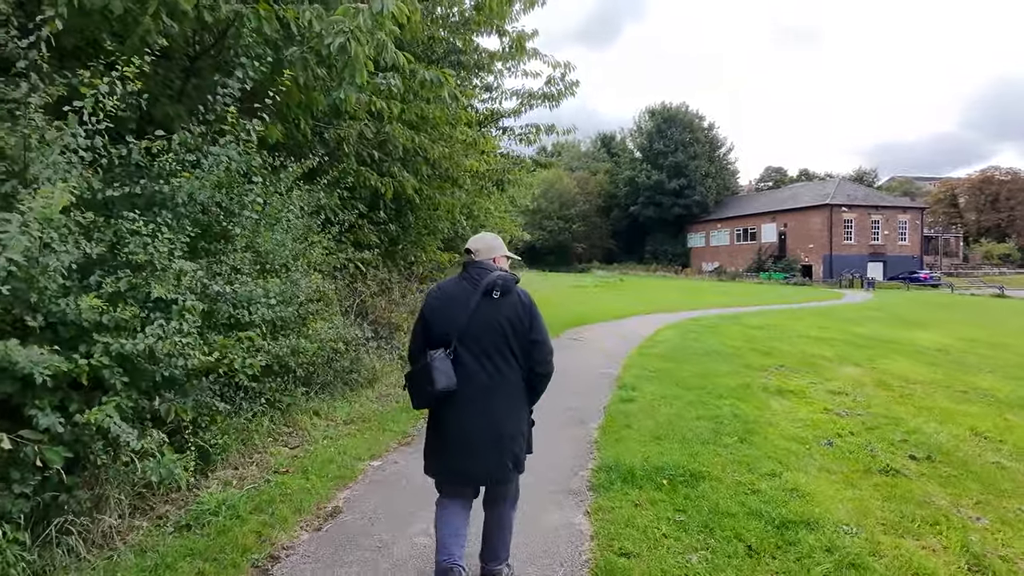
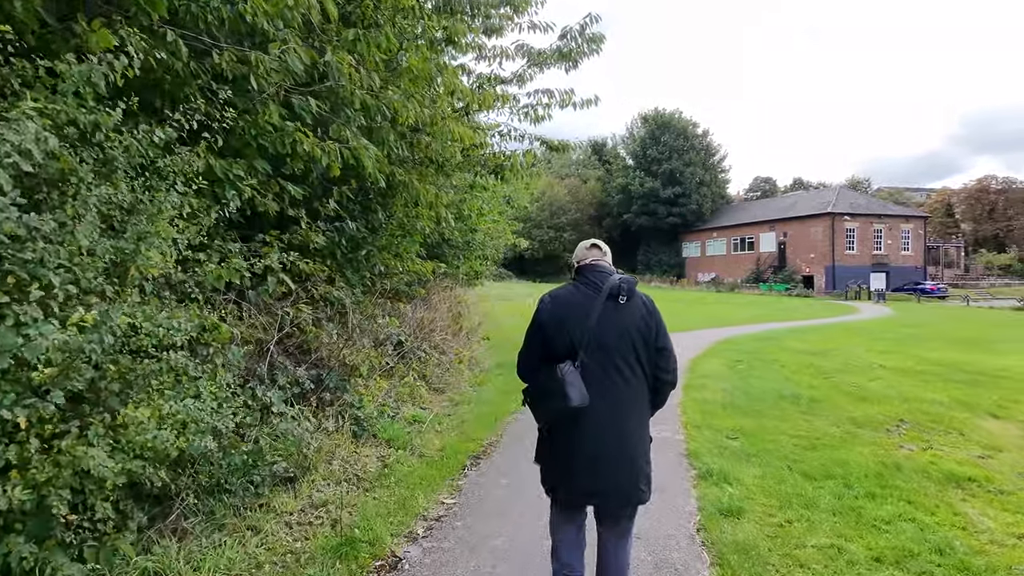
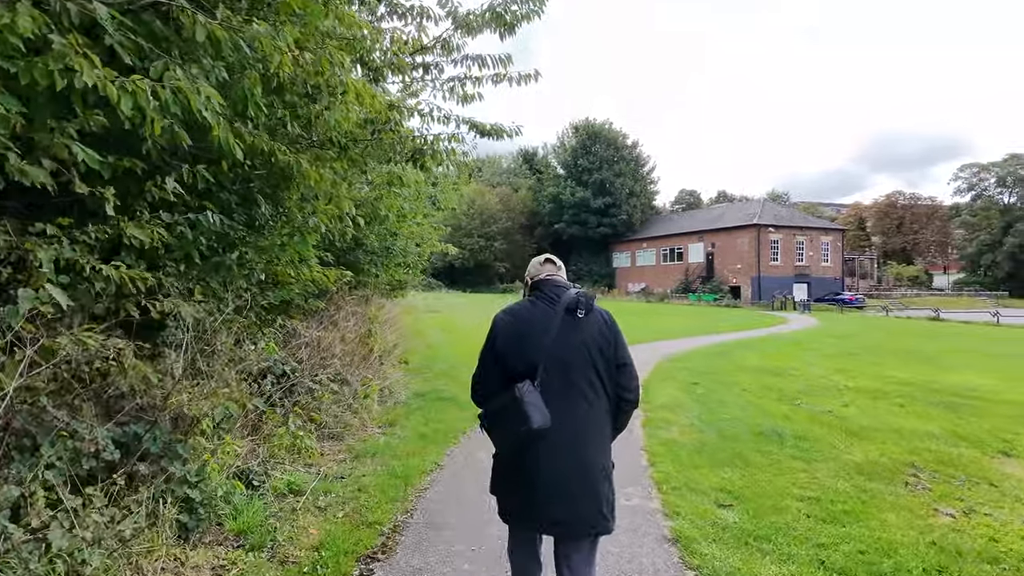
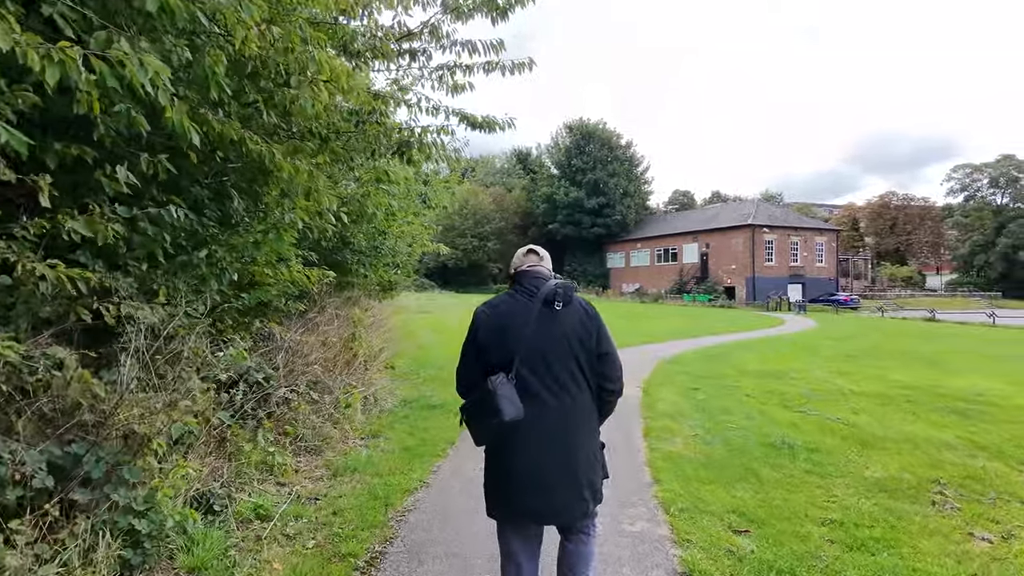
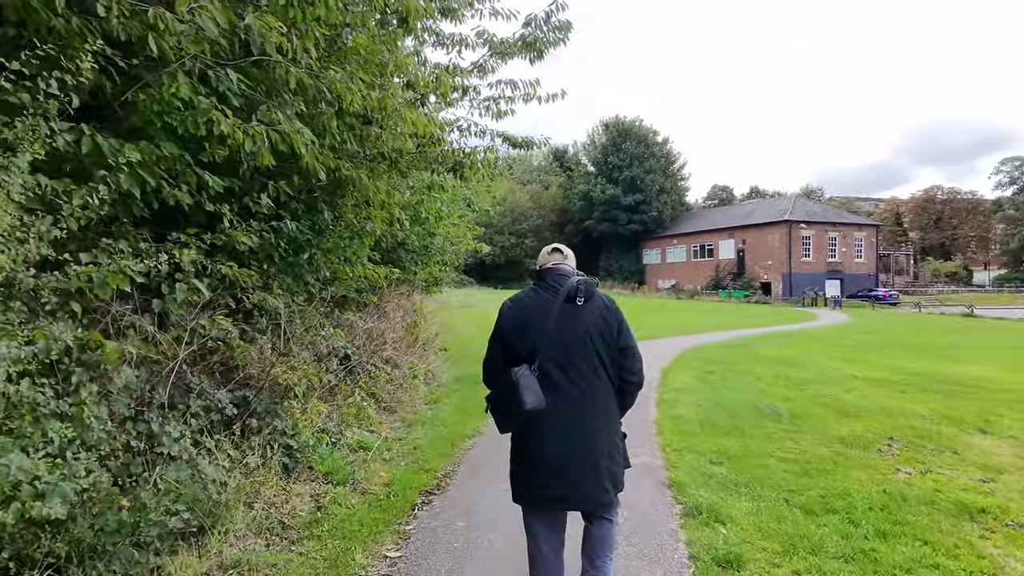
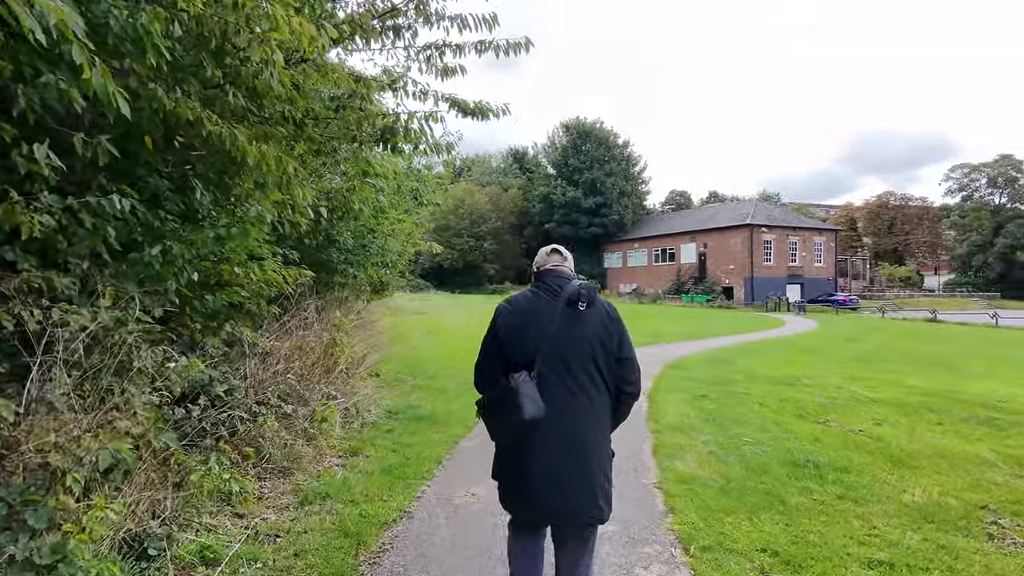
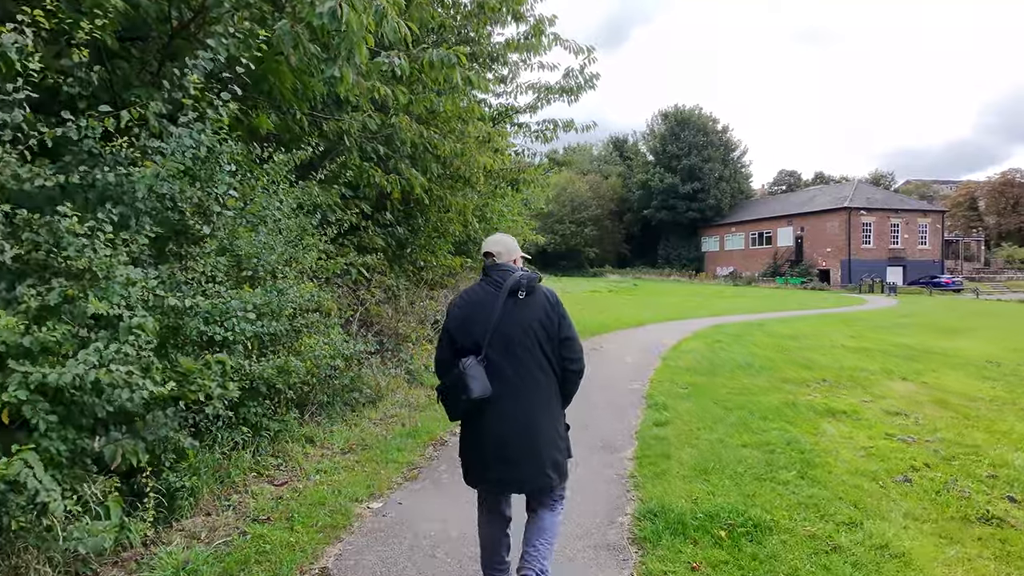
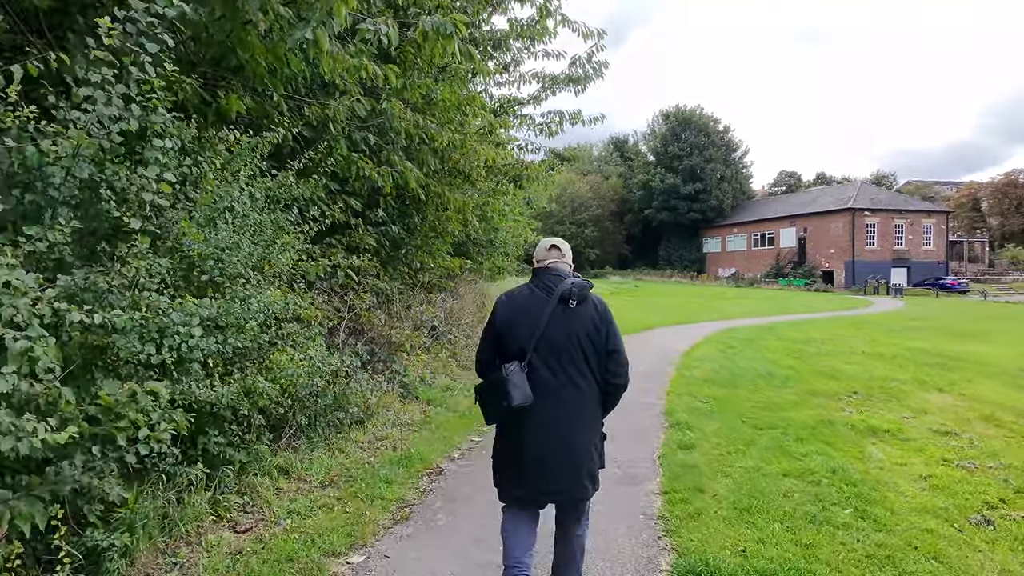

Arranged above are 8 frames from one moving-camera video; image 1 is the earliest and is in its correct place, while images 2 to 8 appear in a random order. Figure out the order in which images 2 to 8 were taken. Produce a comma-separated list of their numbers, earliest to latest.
7, 8, 2, 5, 3, 4, 6
